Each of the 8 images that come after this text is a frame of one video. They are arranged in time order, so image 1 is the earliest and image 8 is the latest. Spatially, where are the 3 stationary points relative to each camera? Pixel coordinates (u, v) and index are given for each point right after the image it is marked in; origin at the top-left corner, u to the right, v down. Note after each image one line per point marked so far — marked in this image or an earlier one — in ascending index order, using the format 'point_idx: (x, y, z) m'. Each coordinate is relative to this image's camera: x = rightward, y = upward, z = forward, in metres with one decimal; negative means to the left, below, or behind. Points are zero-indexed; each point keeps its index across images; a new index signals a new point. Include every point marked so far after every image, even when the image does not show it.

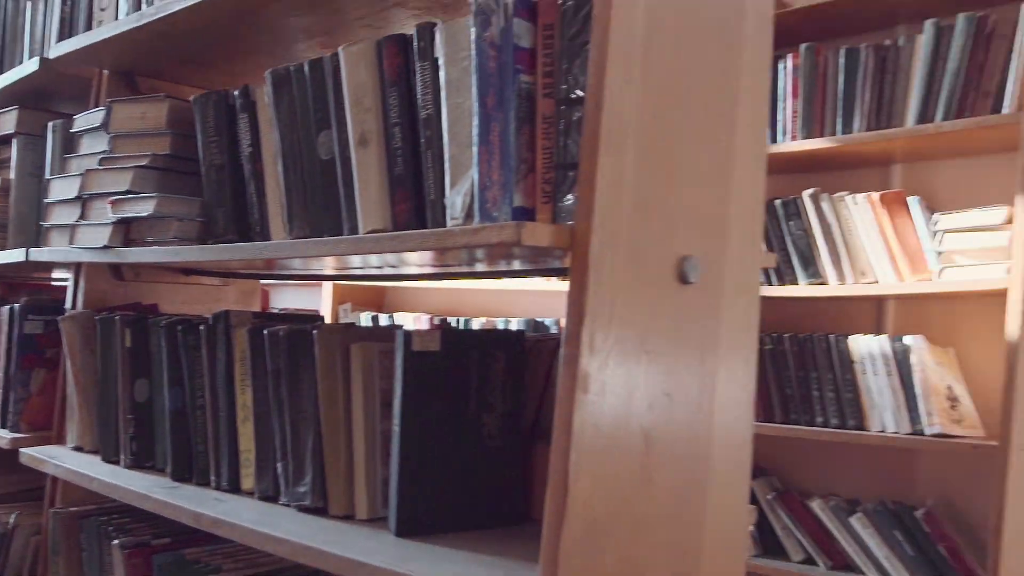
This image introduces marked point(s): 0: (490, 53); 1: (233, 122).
0: (0.0, +0.2, +0.8) m
1: (-0.3, +0.2, +1.1) m
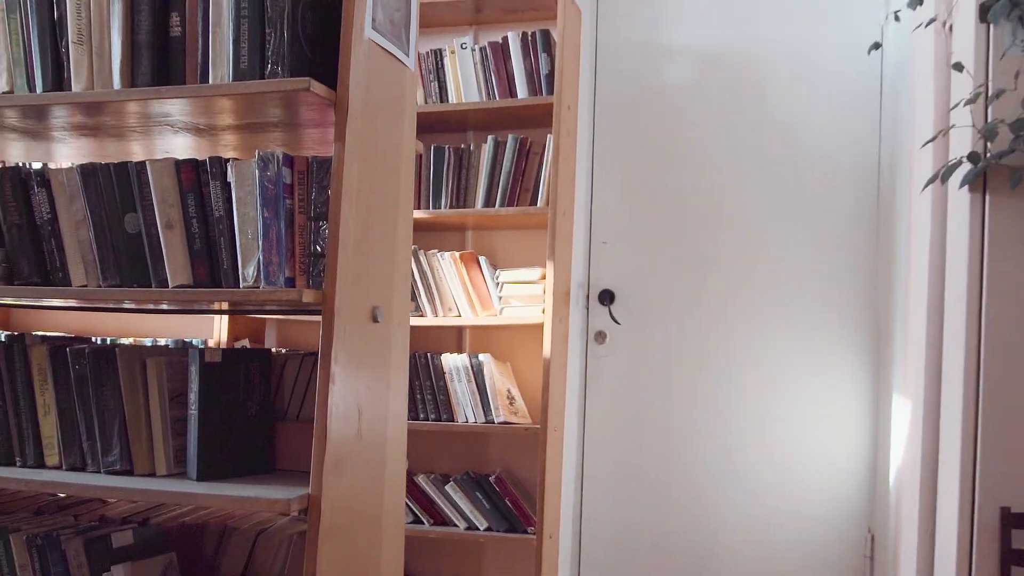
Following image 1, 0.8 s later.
0: (-0.3, +0.1, +1.4) m
1: (-0.8, +0.1, +1.5) m
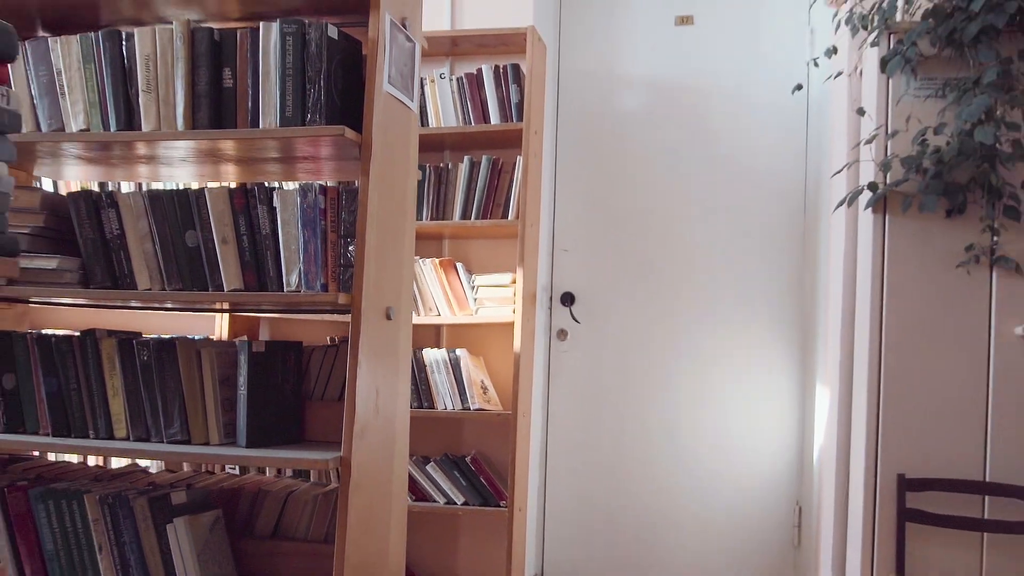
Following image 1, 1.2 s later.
0: (-0.4, +0.1, +1.7) m
1: (-0.8, +0.1, +1.8) m
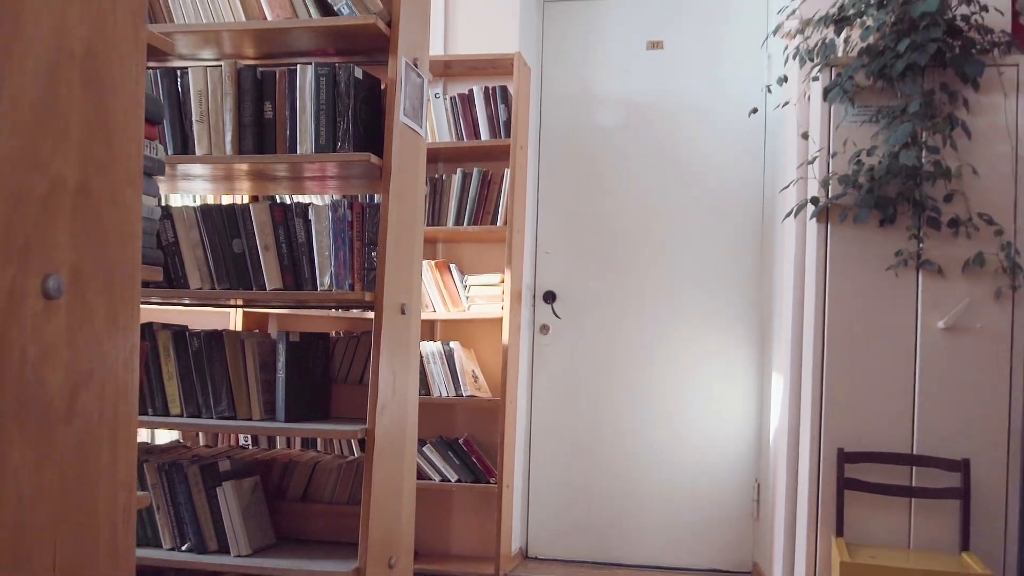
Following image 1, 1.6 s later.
0: (-0.4, +0.1, +2.0) m
1: (-0.8, +0.1, +2.1) m
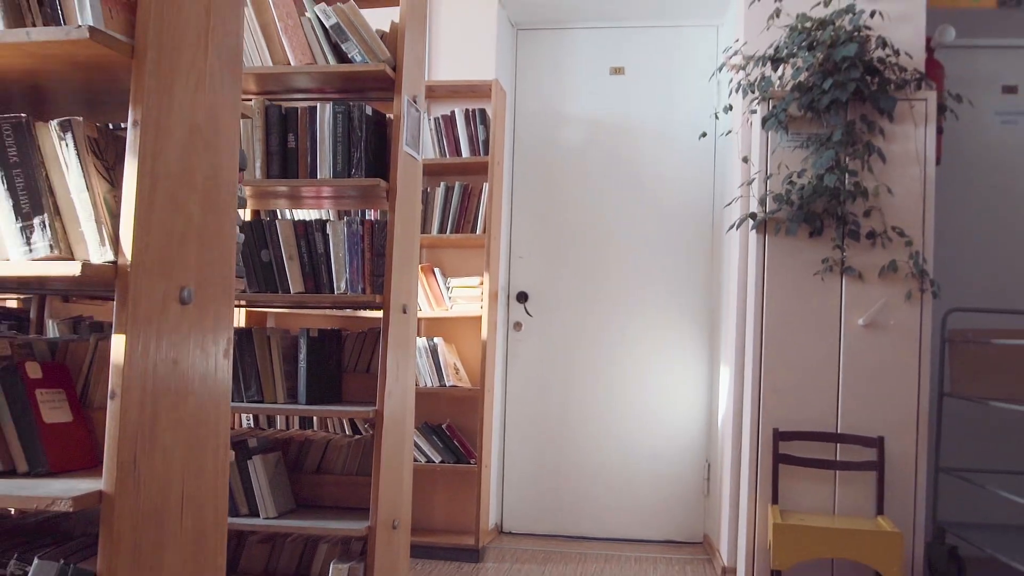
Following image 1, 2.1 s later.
0: (-0.4, +0.1, +2.4) m
1: (-0.8, +0.1, +2.5) m
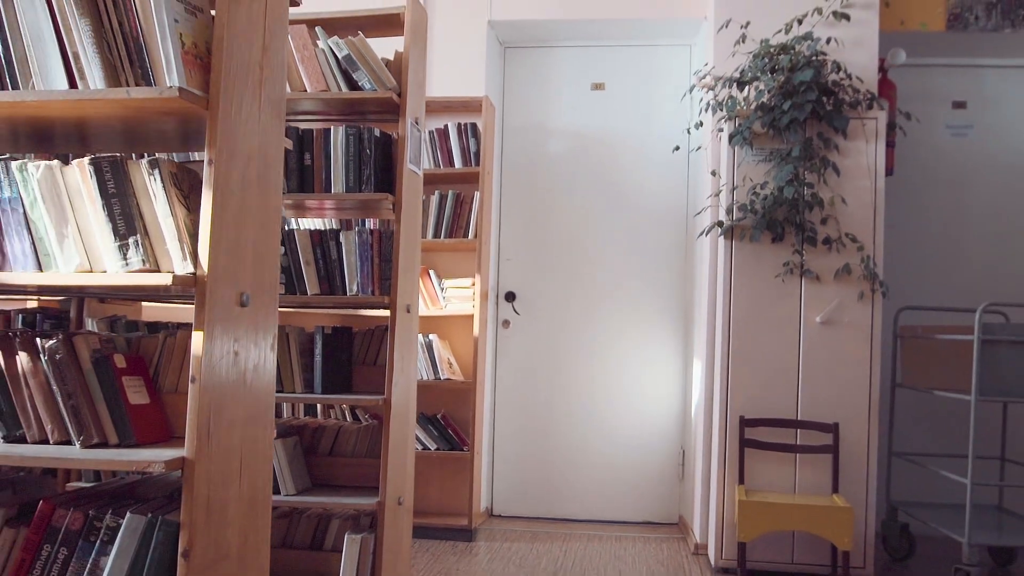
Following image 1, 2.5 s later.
0: (-0.4, +0.1, +2.7) m
1: (-0.8, +0.1, +2.7) m
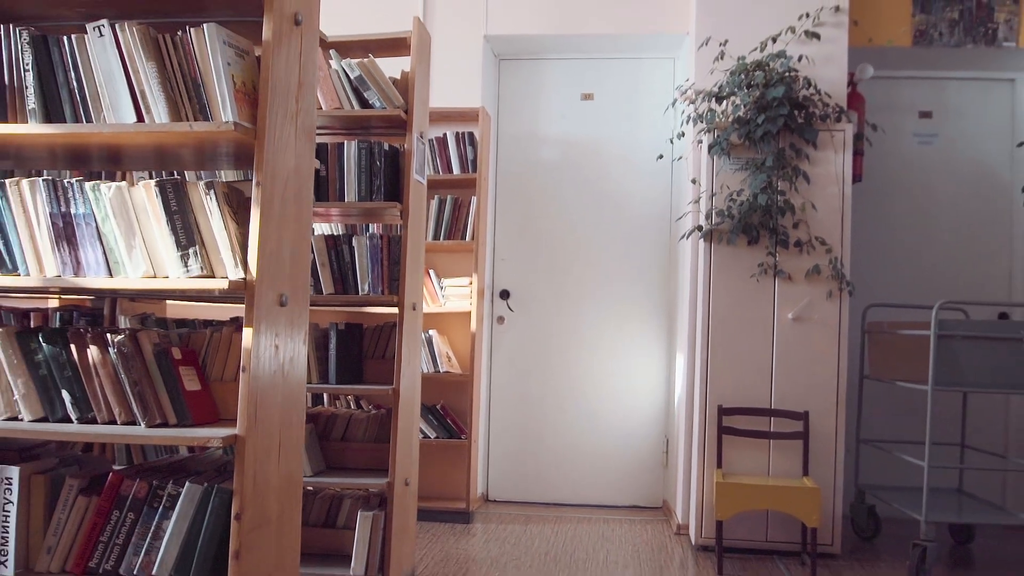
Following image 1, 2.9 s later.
0: (-0.4, +0.1, +2.9) m
1: (-0.9, +0.1, +3.0) m
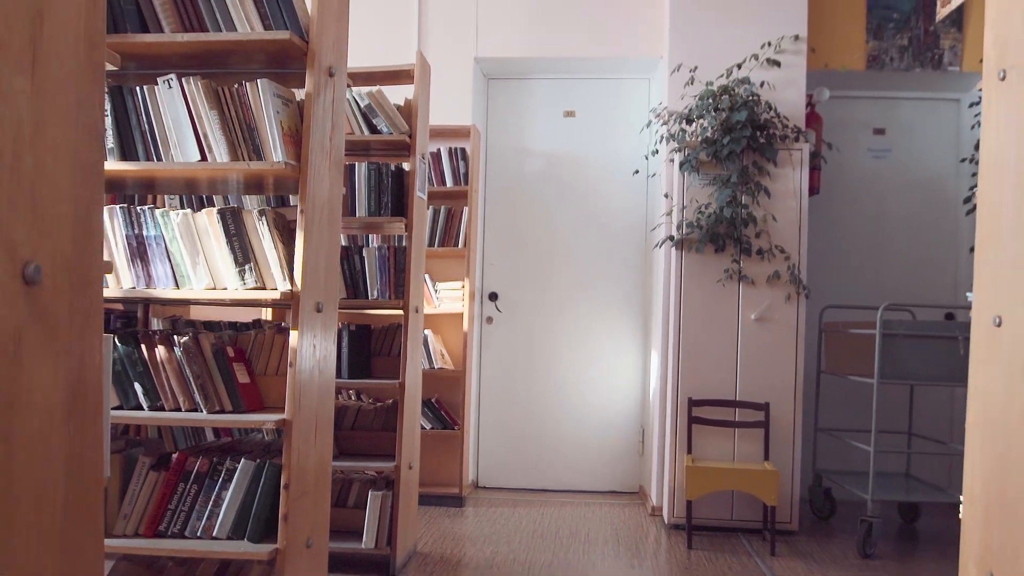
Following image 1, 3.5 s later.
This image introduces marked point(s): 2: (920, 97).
0: (-0.5, +0.1, +3.3) m
1: (-0.9, +0.1, +3.4) m
2: (+2.1, +1.0, +4.8) m
